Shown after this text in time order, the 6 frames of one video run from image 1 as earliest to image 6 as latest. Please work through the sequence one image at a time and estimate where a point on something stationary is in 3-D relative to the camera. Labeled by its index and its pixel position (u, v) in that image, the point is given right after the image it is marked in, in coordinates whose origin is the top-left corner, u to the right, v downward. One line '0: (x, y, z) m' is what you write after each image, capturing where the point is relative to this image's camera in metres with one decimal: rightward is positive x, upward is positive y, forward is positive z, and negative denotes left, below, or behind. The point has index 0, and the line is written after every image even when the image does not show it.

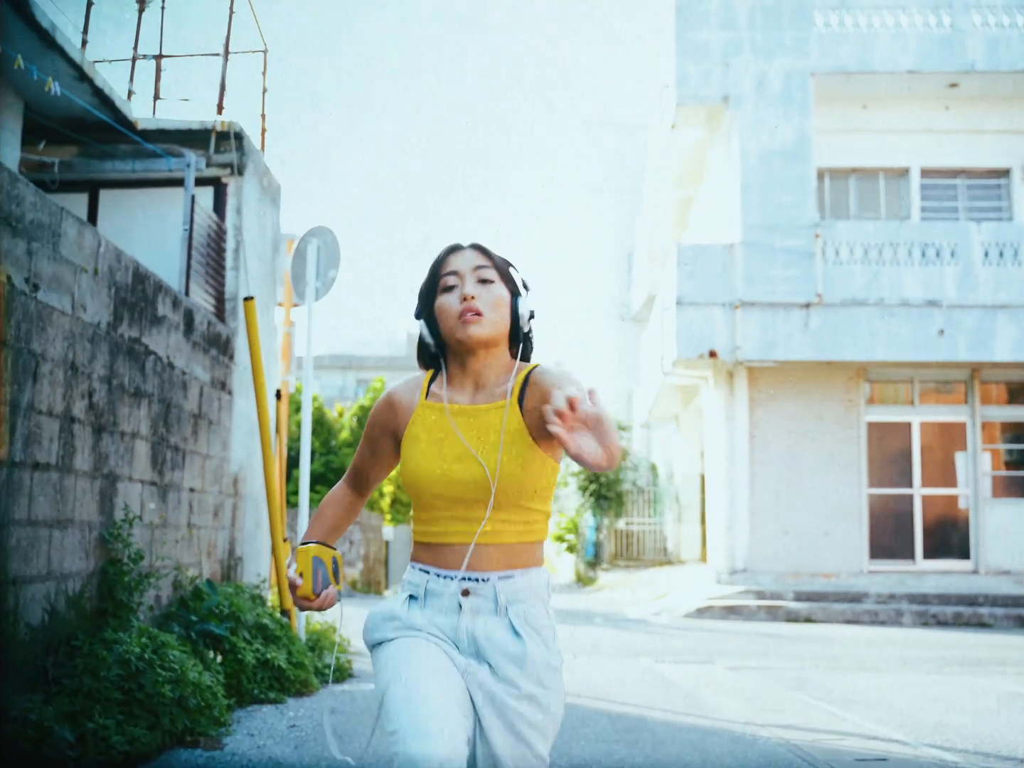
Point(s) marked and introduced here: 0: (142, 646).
0: (-1.4, -1.0, +4.5) m
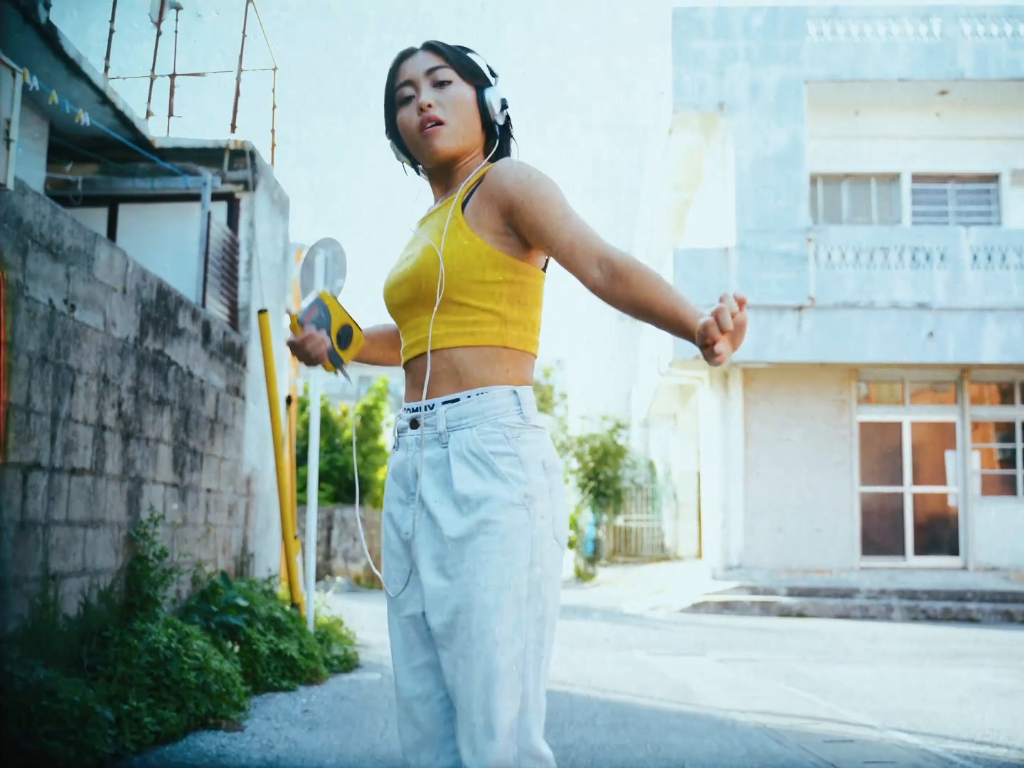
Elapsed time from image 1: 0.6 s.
0: (-1.4, -1.0, +4.9) m
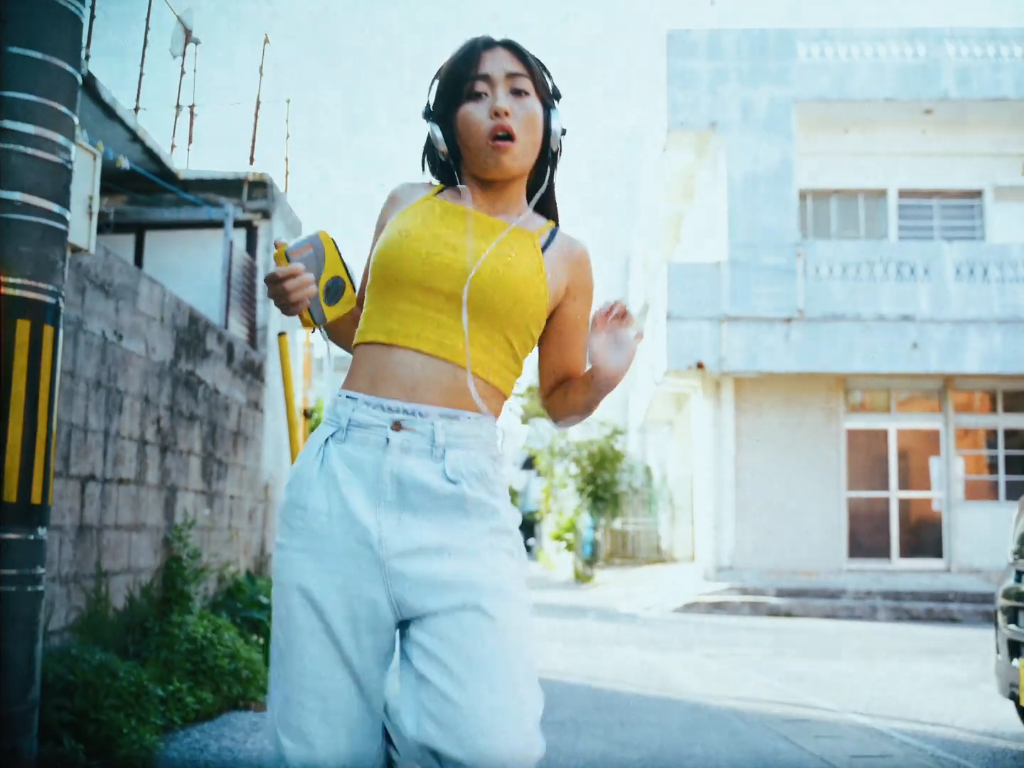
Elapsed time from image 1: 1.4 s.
0: (-1.4, -1.1, +5.5) m
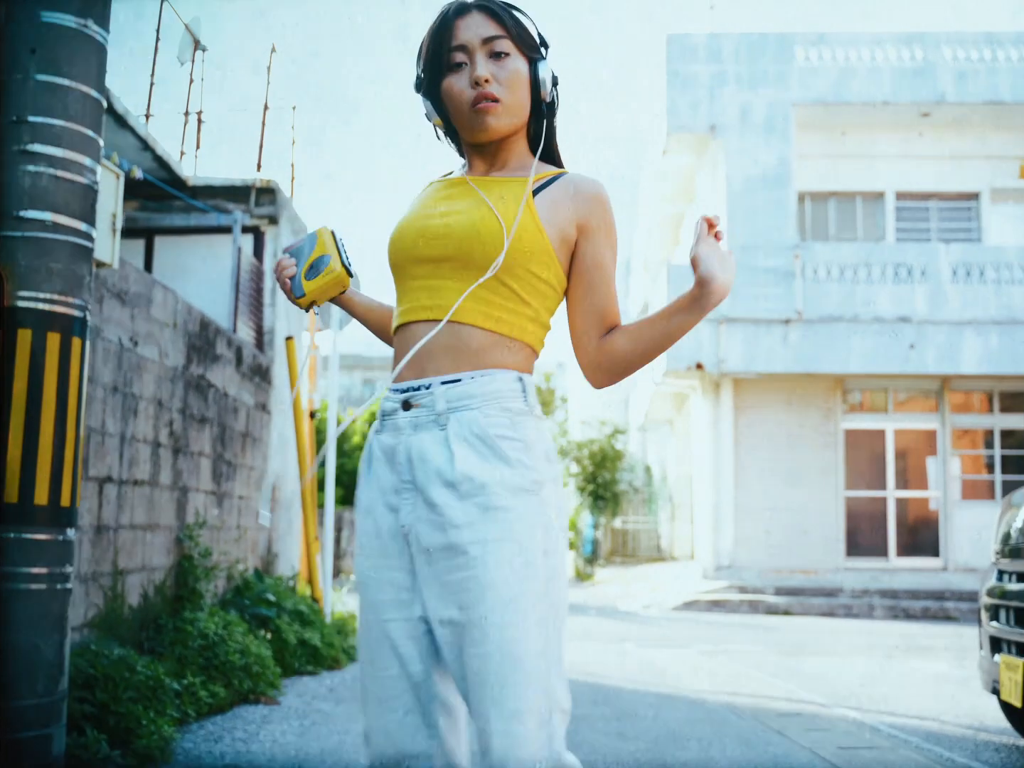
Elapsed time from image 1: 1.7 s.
0: (-1.4, -1.2, +5.7) m
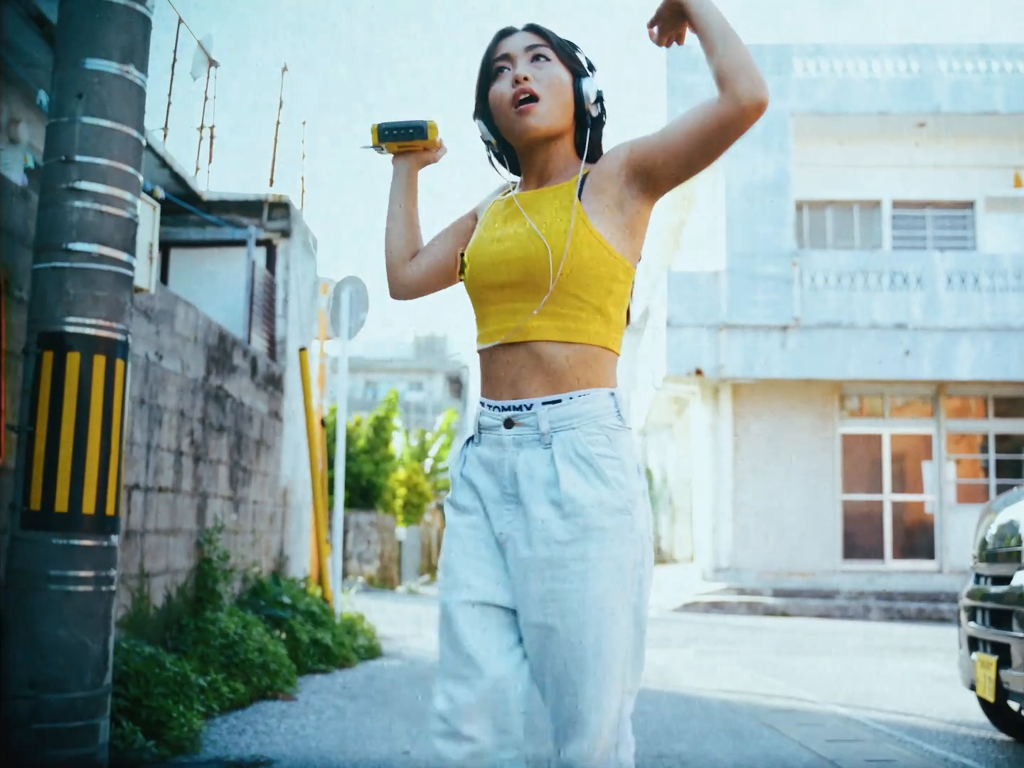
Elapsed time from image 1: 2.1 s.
0: (-1.4, -1.2, +6.0) m
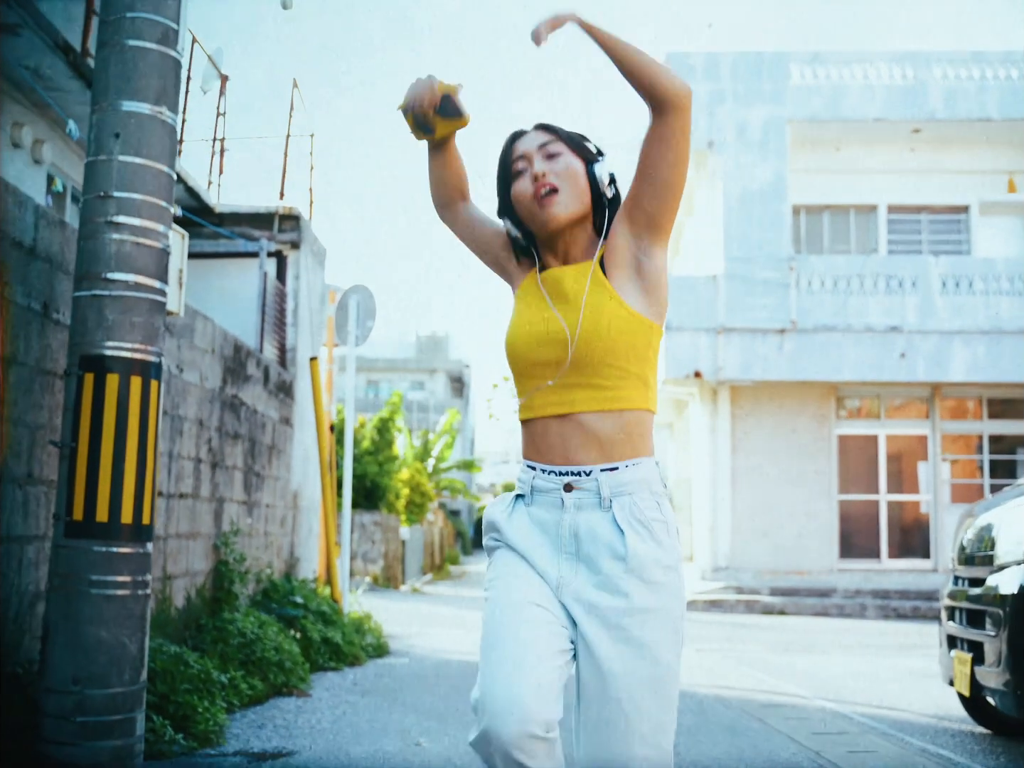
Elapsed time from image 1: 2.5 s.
0: (-1.4, -1.3, +6.3) m
